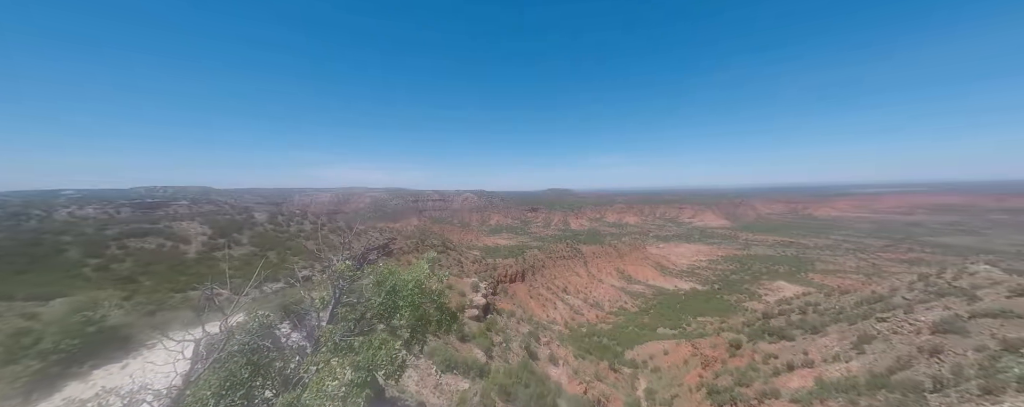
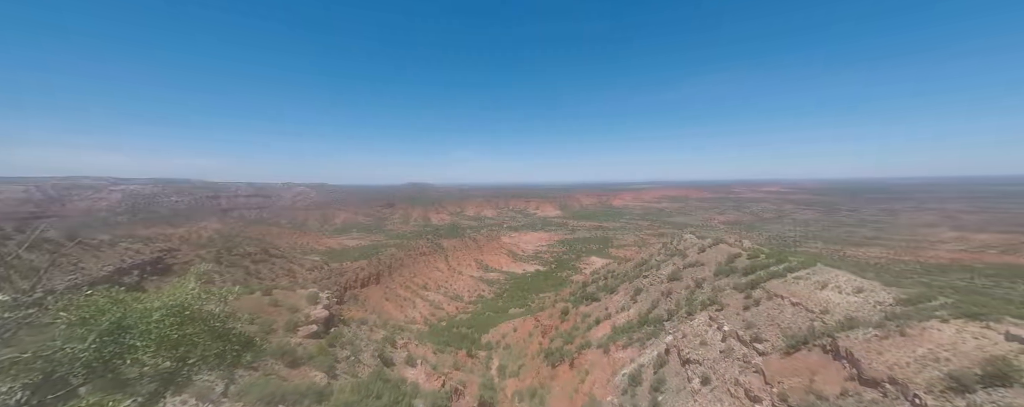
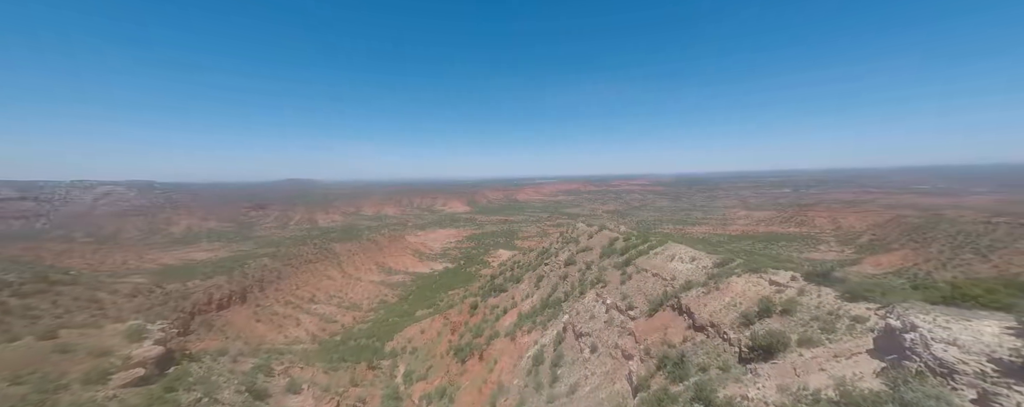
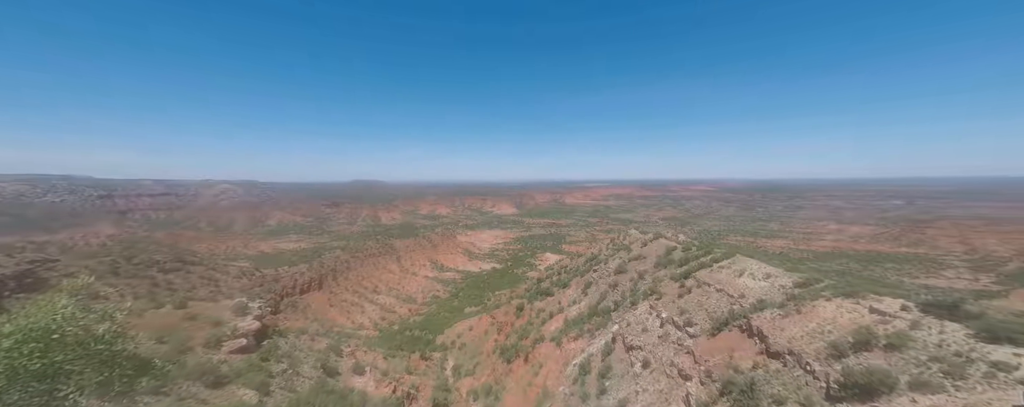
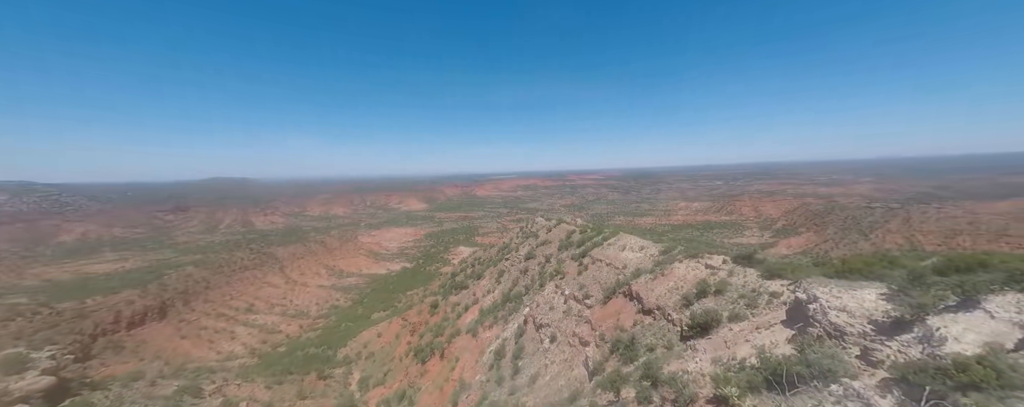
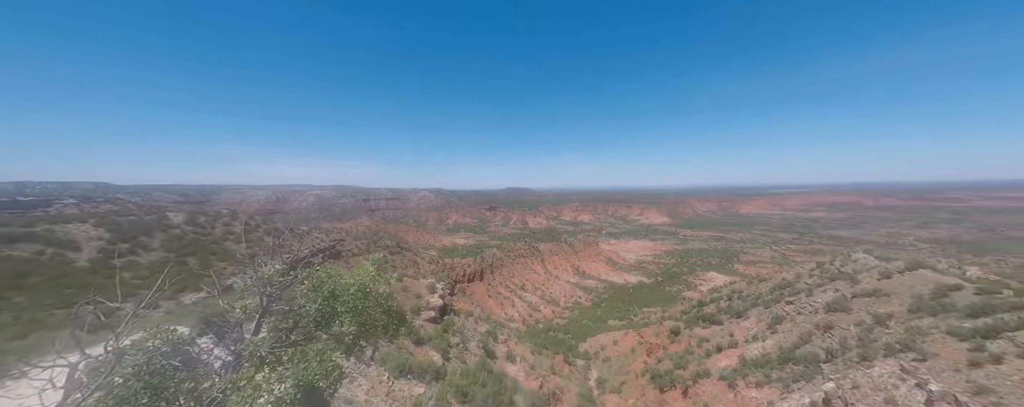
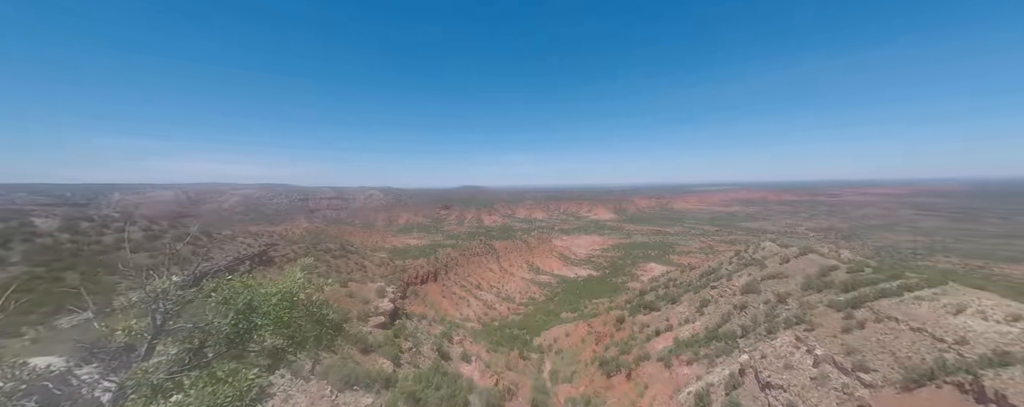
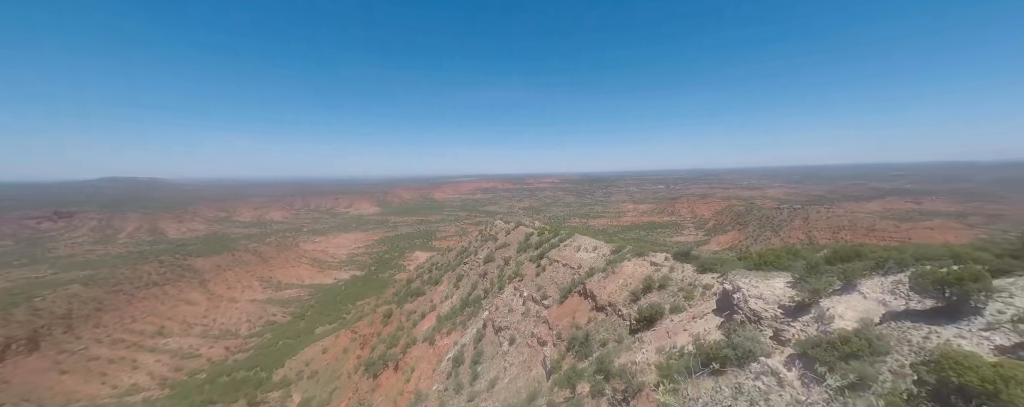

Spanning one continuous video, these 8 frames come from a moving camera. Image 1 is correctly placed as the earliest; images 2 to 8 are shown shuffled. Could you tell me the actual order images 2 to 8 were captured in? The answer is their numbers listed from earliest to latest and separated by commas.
6, 7, 2, 4, 3, 5, 8
